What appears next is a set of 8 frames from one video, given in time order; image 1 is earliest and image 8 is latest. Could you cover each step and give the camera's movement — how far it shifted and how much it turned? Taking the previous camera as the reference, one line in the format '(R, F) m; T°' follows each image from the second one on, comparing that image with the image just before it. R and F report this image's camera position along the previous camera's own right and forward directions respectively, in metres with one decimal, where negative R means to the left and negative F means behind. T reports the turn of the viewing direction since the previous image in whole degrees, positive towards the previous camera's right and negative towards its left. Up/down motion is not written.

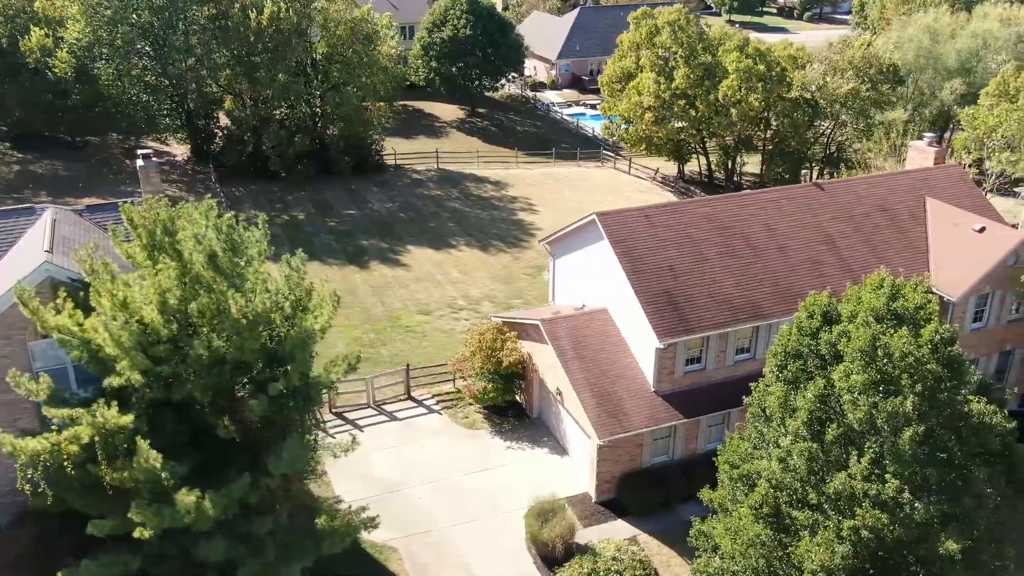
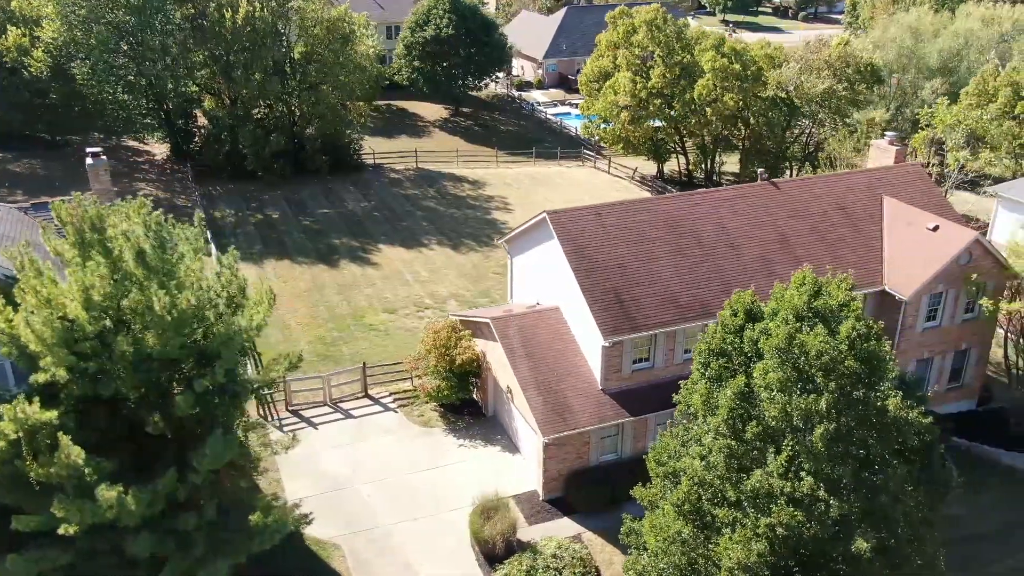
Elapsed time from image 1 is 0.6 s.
(+1.6, 0.0) m; 0°
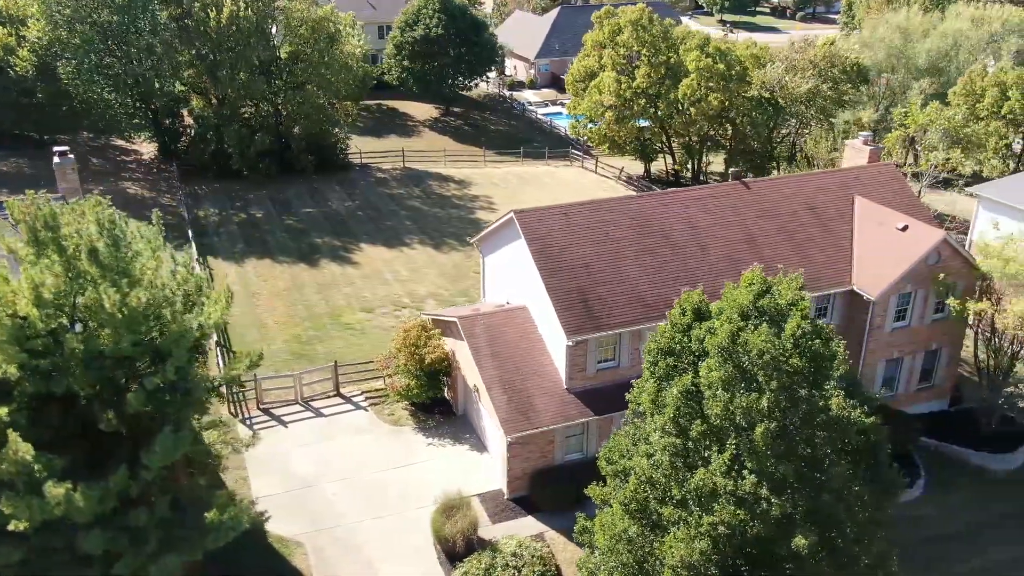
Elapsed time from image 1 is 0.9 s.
(+1.1, 0.0) m; 0°
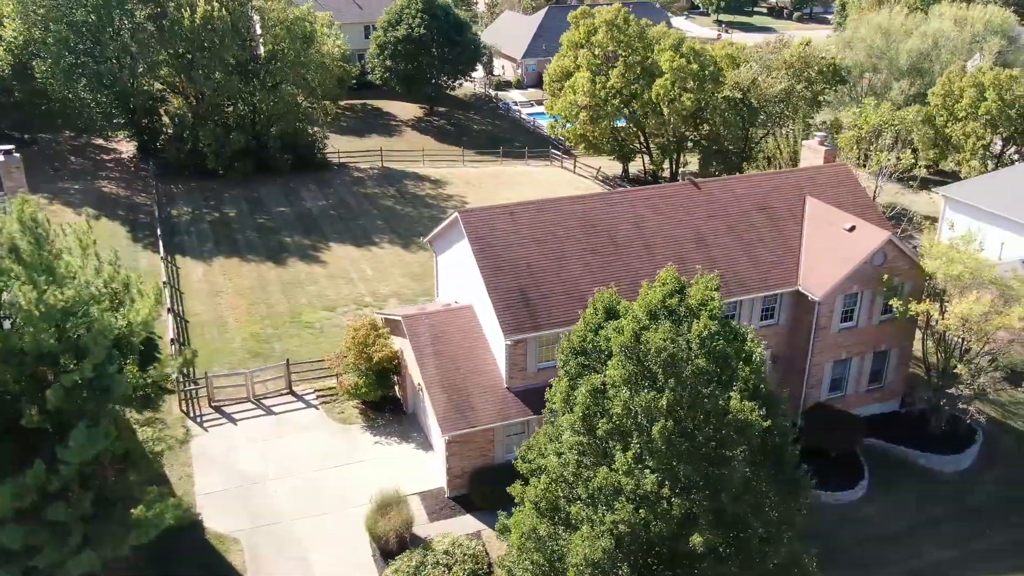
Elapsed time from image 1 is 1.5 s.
(+1.9, -0.1) m; 0°
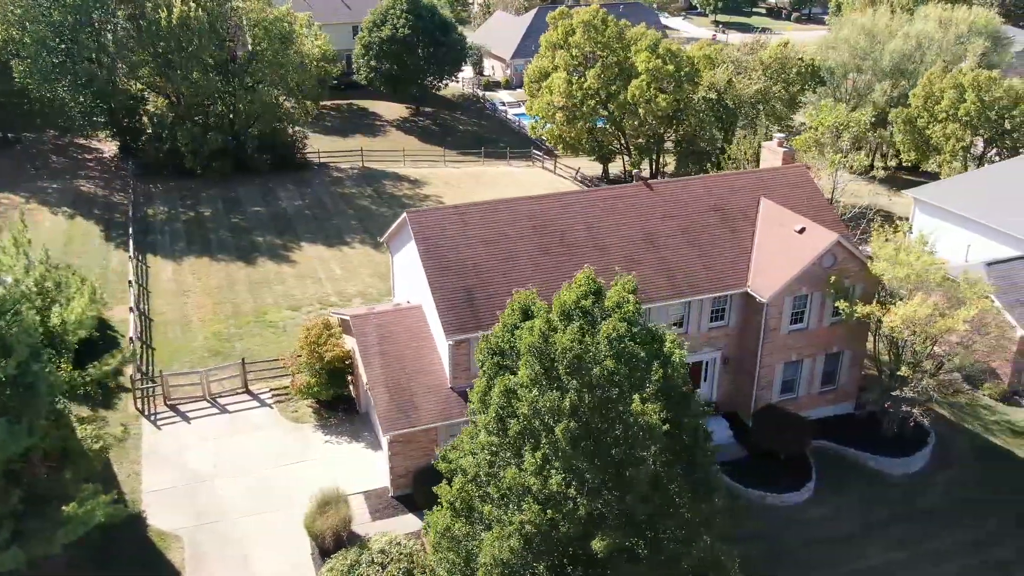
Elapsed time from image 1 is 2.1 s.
(+1.9, -0.1) m; 0°
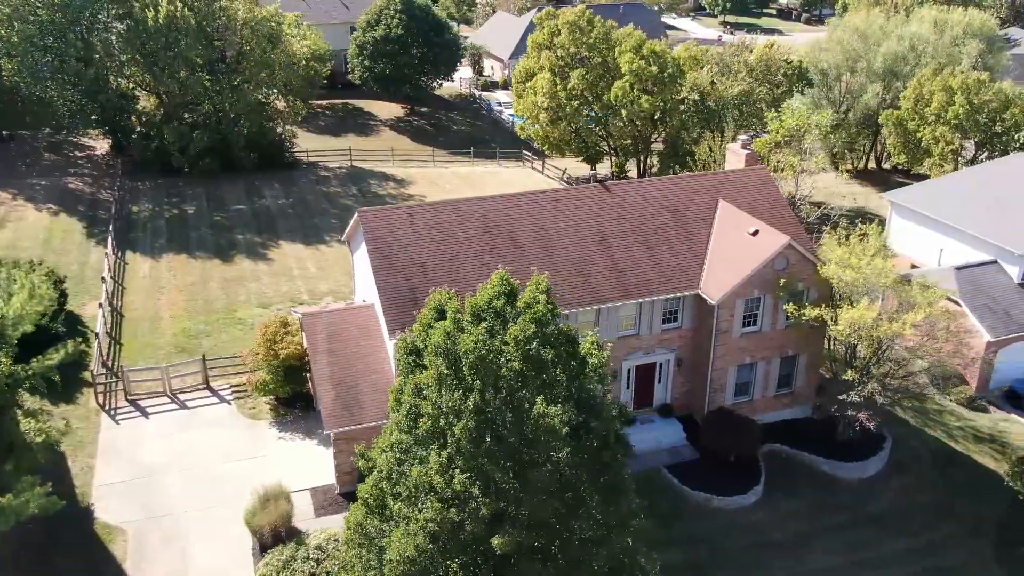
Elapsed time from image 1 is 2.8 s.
(+2.1, -0.1) m; -1°
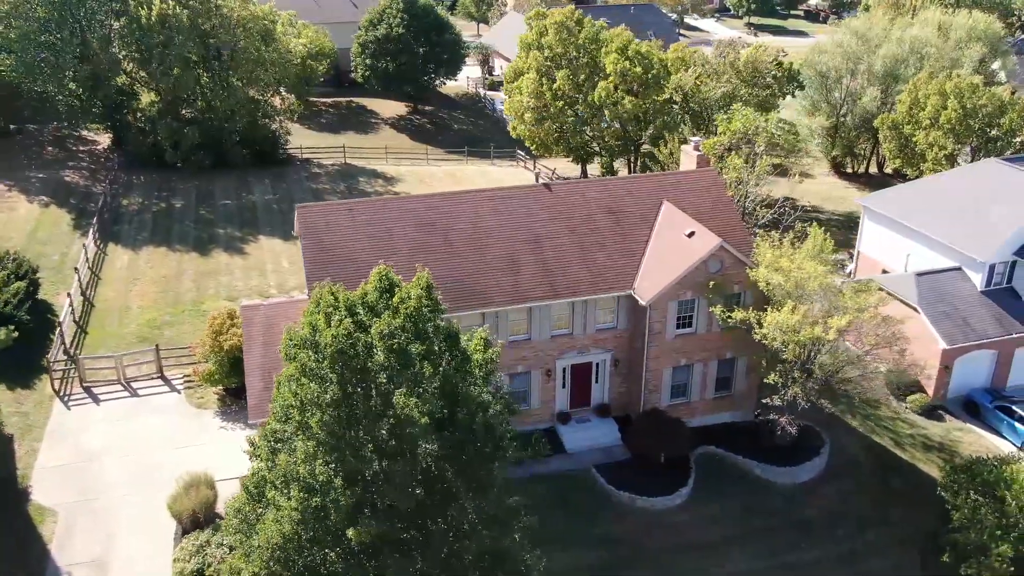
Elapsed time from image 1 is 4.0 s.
(+3.3, -0.2) m; -2°
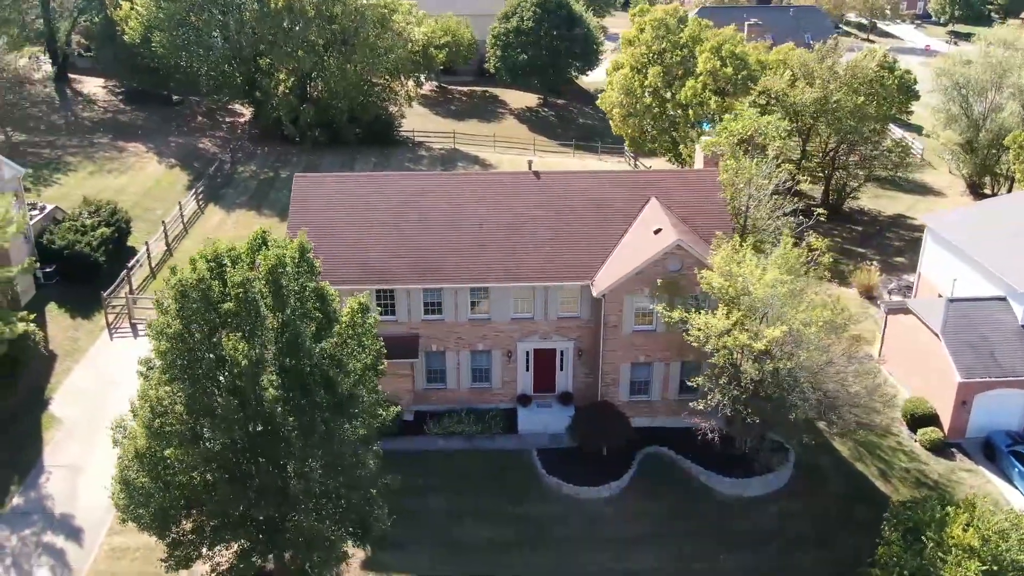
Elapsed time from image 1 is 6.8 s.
(+7.5, 0.0) m; -13°
